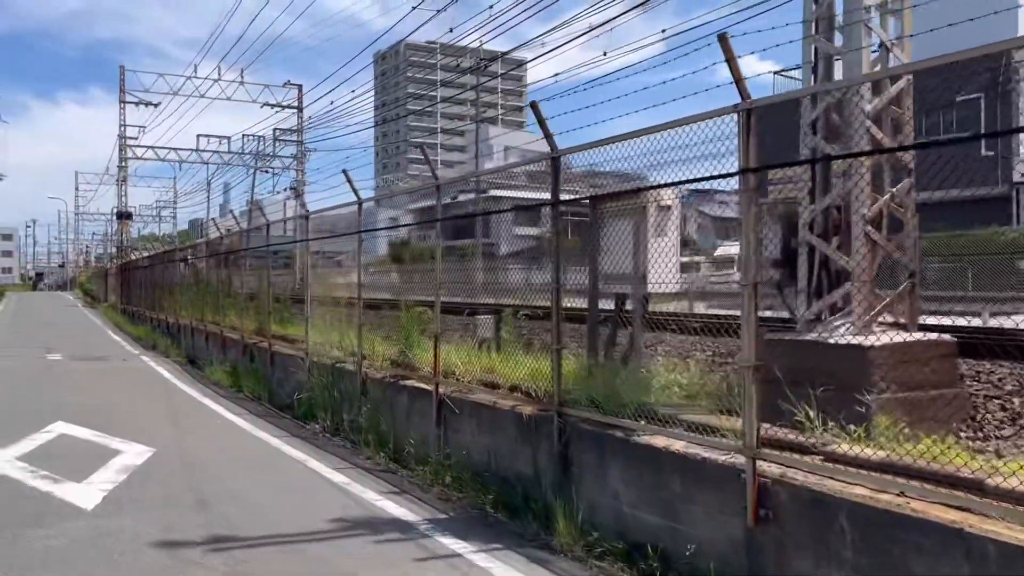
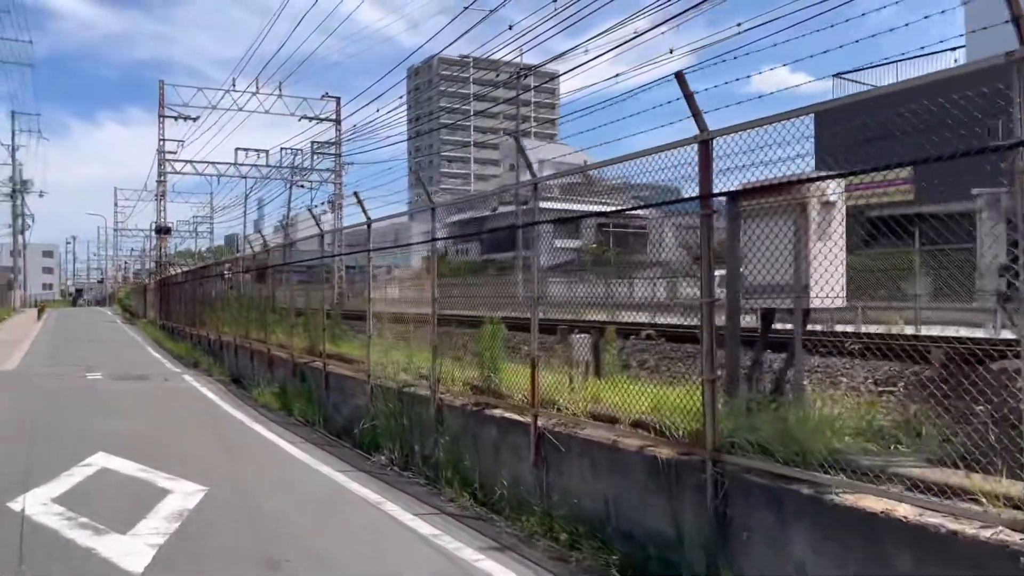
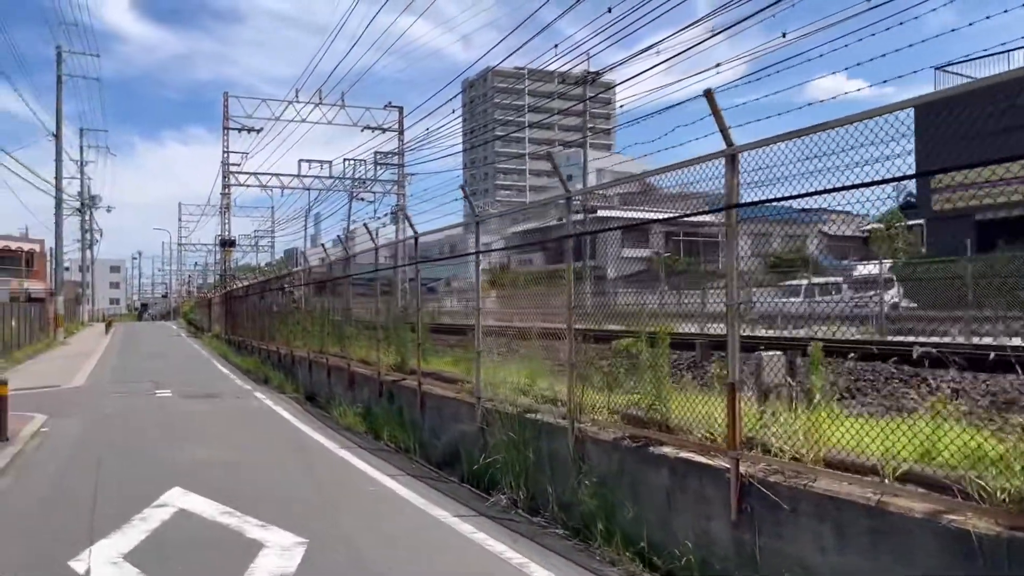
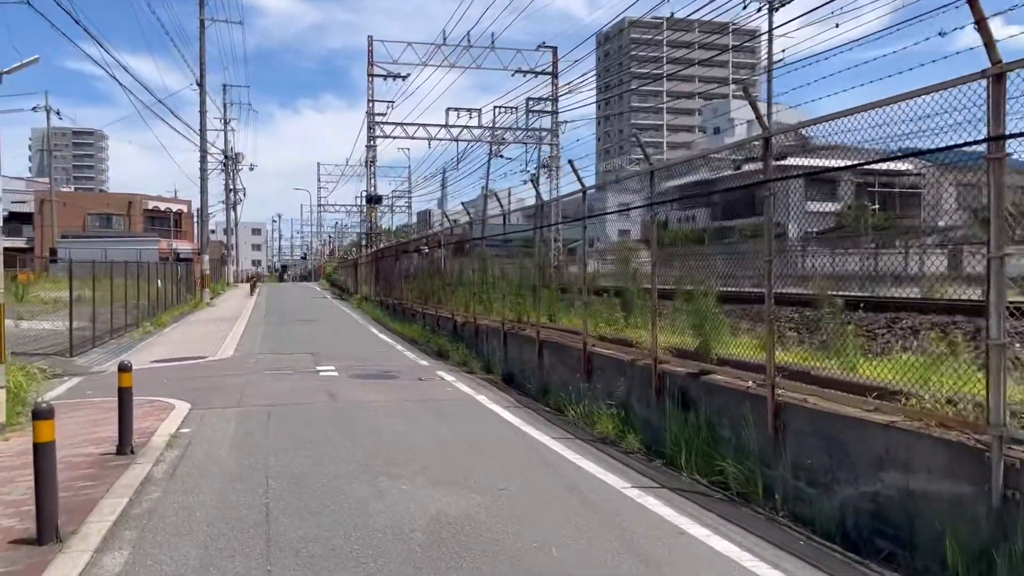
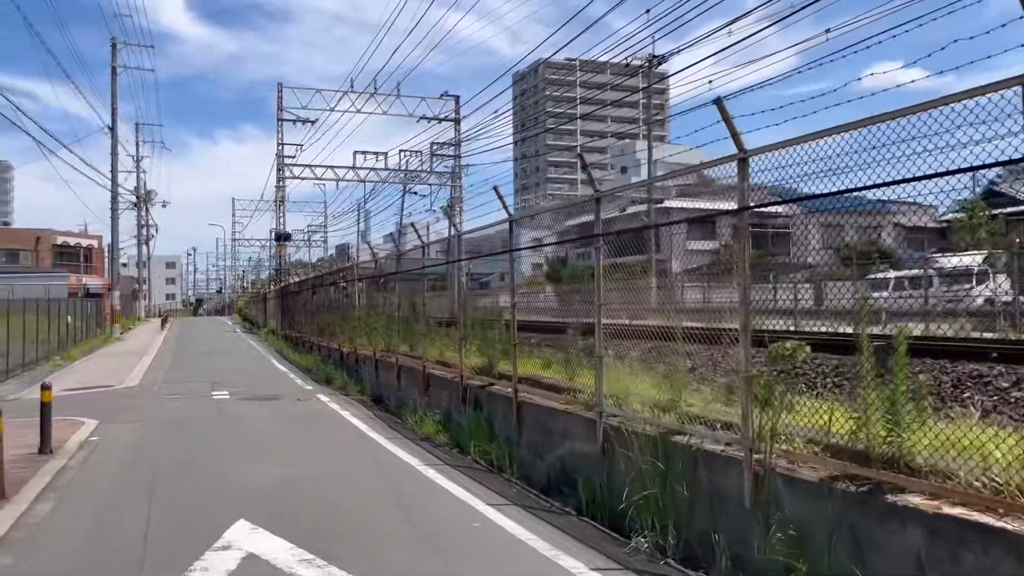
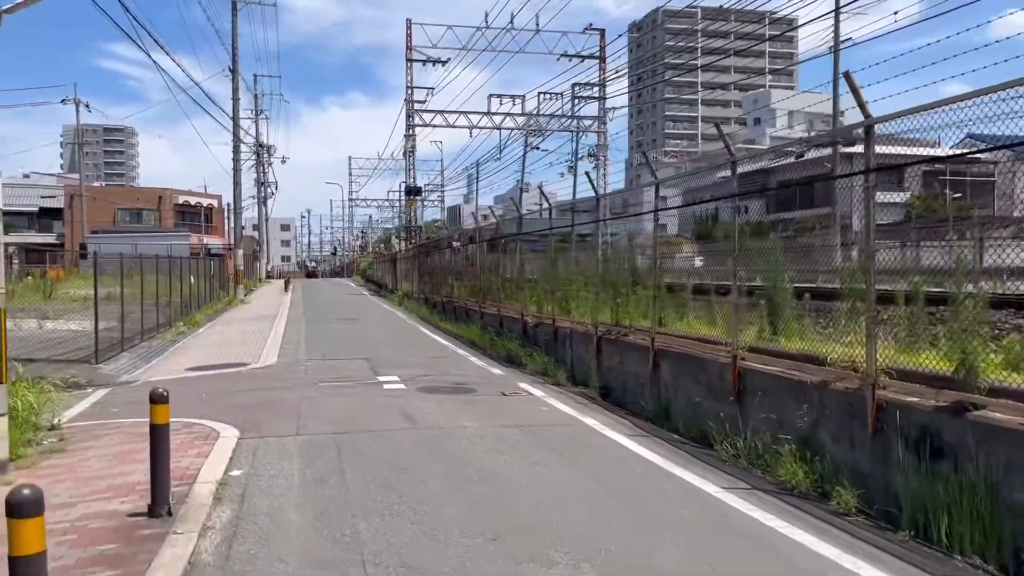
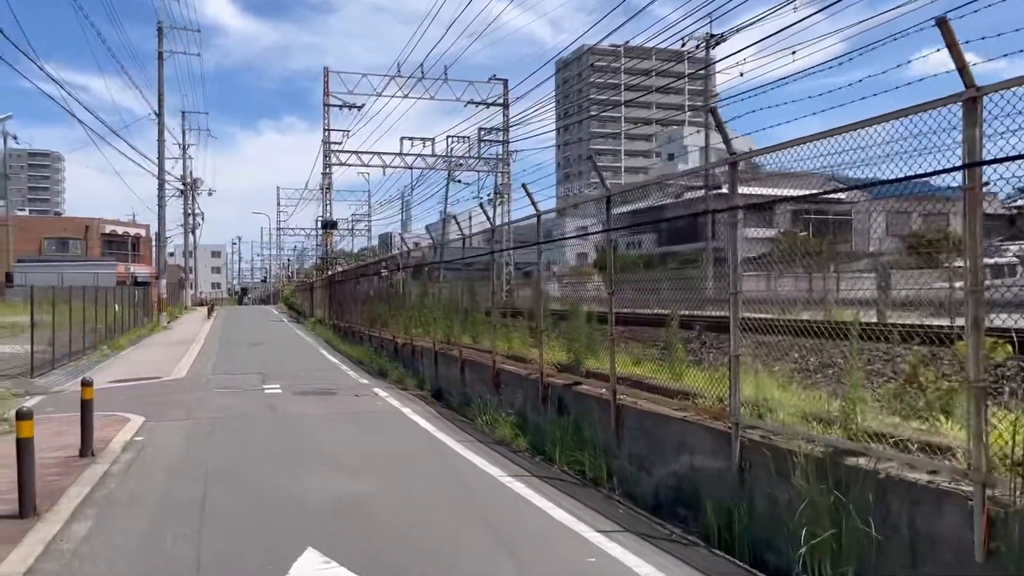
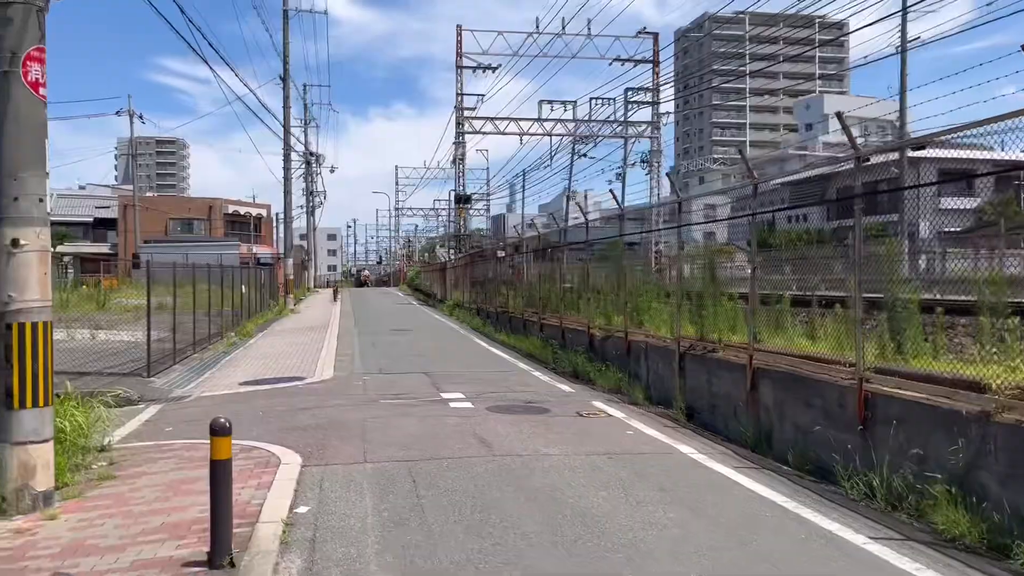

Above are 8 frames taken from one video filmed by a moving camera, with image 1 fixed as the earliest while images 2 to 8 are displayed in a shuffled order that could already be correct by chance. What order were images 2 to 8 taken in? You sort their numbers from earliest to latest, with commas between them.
2, 3, 5, 7, 4, 6, 8
